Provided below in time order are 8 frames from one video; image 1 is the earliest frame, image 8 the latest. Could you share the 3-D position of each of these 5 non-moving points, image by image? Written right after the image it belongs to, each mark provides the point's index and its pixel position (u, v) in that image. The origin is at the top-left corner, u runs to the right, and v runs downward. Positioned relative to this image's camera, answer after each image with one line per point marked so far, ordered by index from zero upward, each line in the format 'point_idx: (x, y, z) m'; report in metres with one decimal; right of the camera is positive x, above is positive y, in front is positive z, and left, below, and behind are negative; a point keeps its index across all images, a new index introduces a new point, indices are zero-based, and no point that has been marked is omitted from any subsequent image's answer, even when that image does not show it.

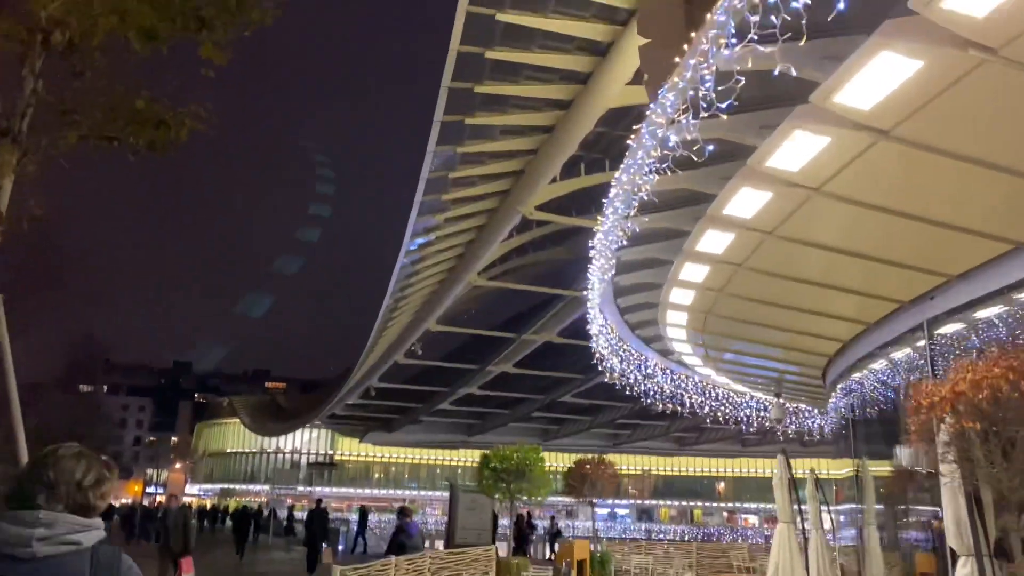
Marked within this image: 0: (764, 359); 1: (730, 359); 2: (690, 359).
0: (+3.7, -1.1, +11.8) m
1: (+3.2, -1.1, +12.0) m
2: (+2.7, -1.1, +12.2) m
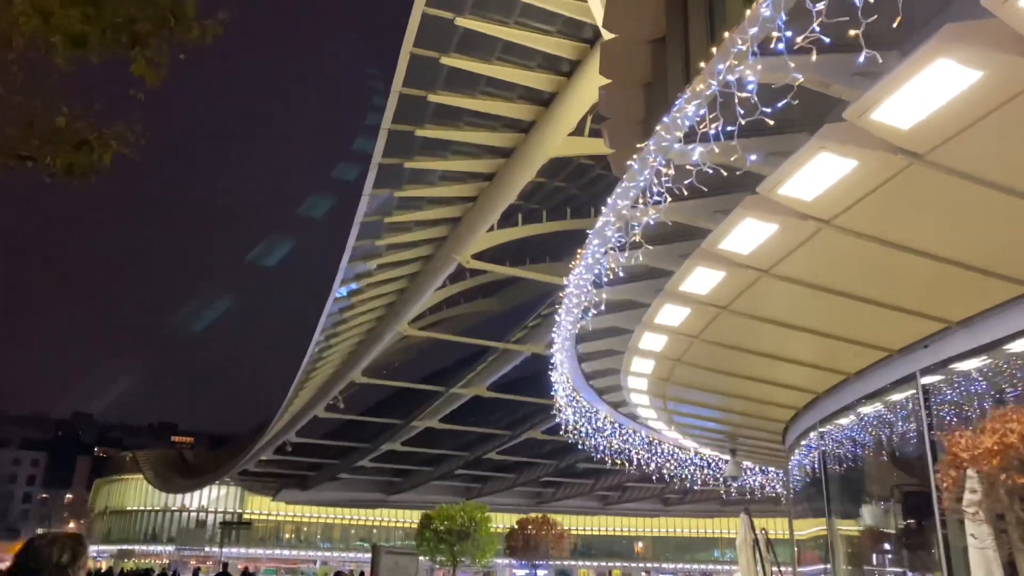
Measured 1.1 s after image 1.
0: (+3.0, -1.8, +11.4) m
1: (+2.5, -1.8, +11.5) m
2: (+2.0, -1.8, +11.7) m
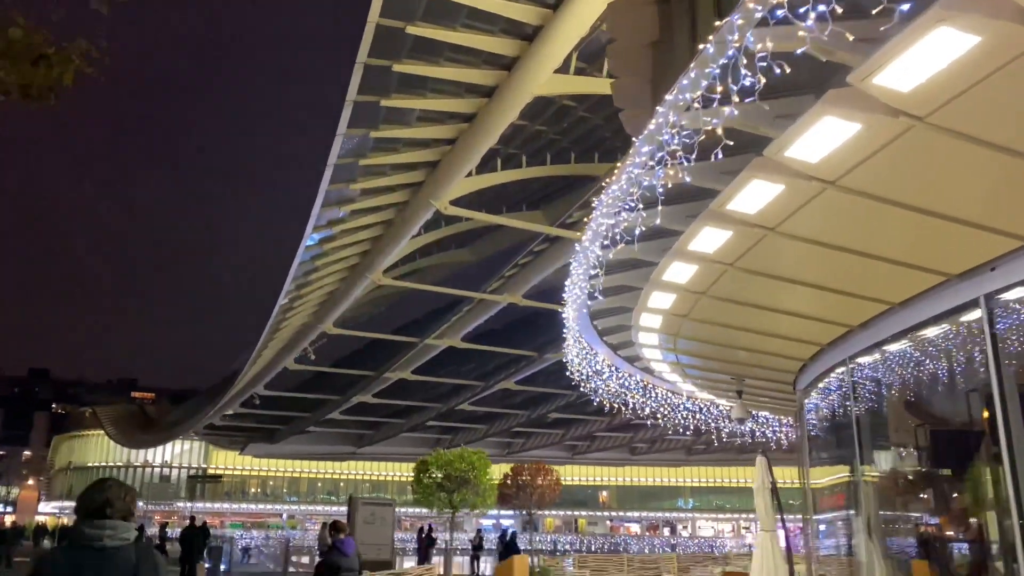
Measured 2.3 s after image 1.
0: (+2.9, -0.9, +11.0) m
1: (+2.4, -0.9, +11.0) m
2: (+1.9, -0.9, +11.3) m
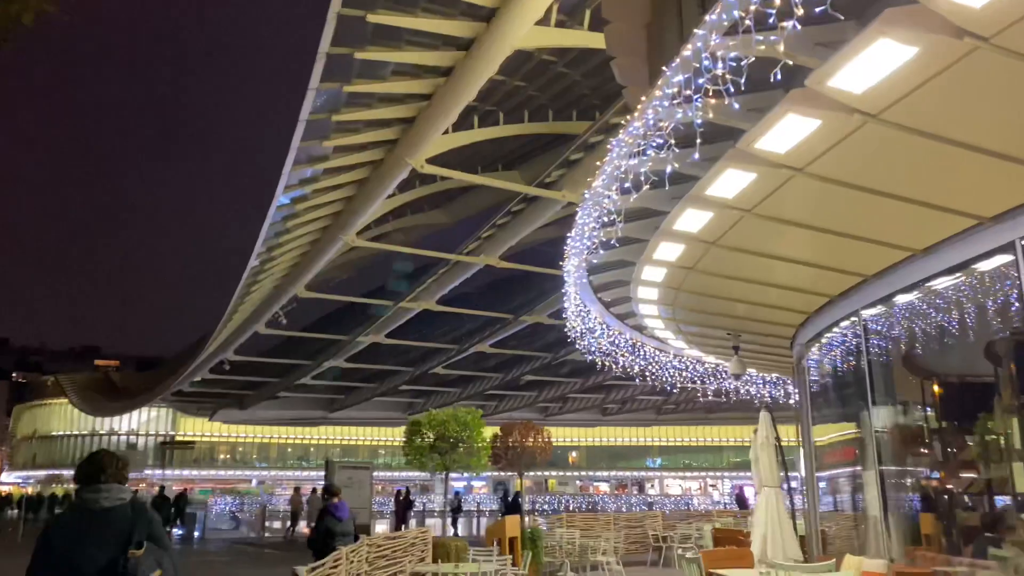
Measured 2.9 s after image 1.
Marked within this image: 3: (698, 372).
0: (+2.8, -0.4, +10.7) m
1: (+2.3, -0.3, +10.8) m
2: (+1.8, -0.3, +11.0) m
3: (+3.4, -1.5, +15.2) m
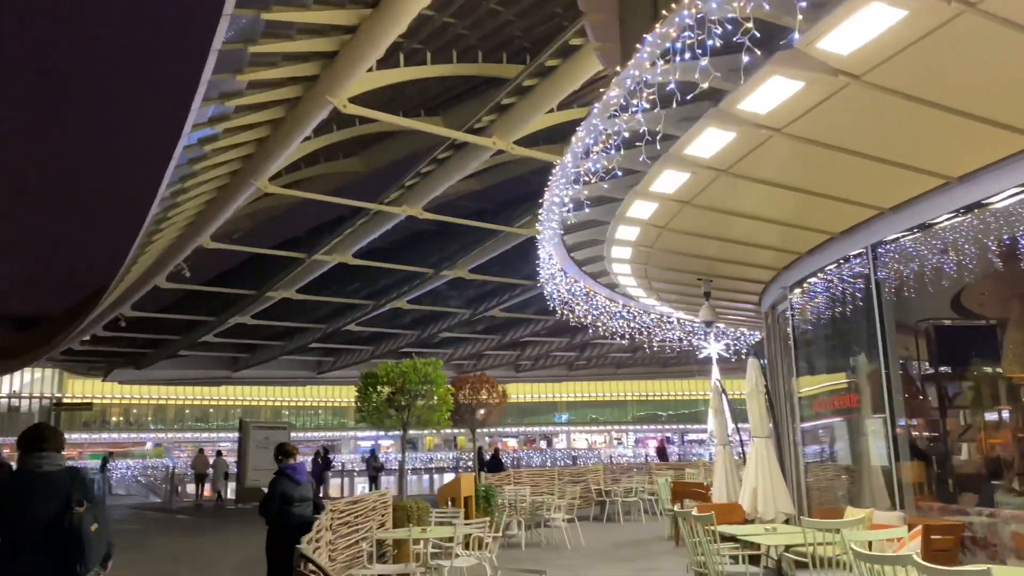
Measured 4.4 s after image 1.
0: (+2.3, +0.4, +10.1) m
1: (+1.8, +0.4, +10.2) m
2: (+1.3, +0.4, +10.3) m
3: (+2.4, -0.6, +14.8) m
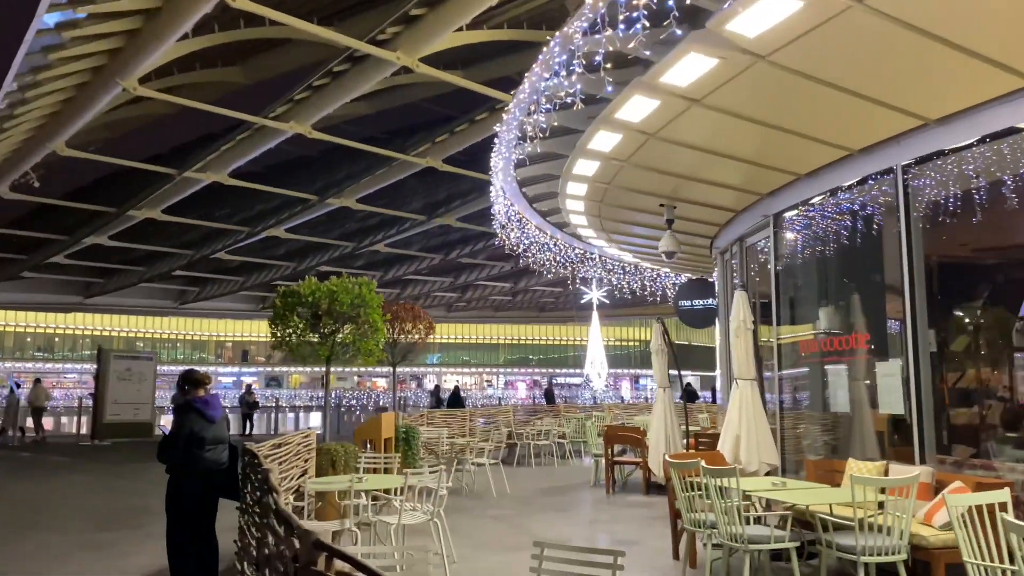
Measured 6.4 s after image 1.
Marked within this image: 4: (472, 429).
0: (+1.7, +1.2, +9.1) m
1: (+1.2, +1.2, +9.0) m
2: (+0.6, +1.2, +9.1) m
3: (+1.0, +0.5, +13.7) m
4: (-0.6, -2.2, +12.8) m
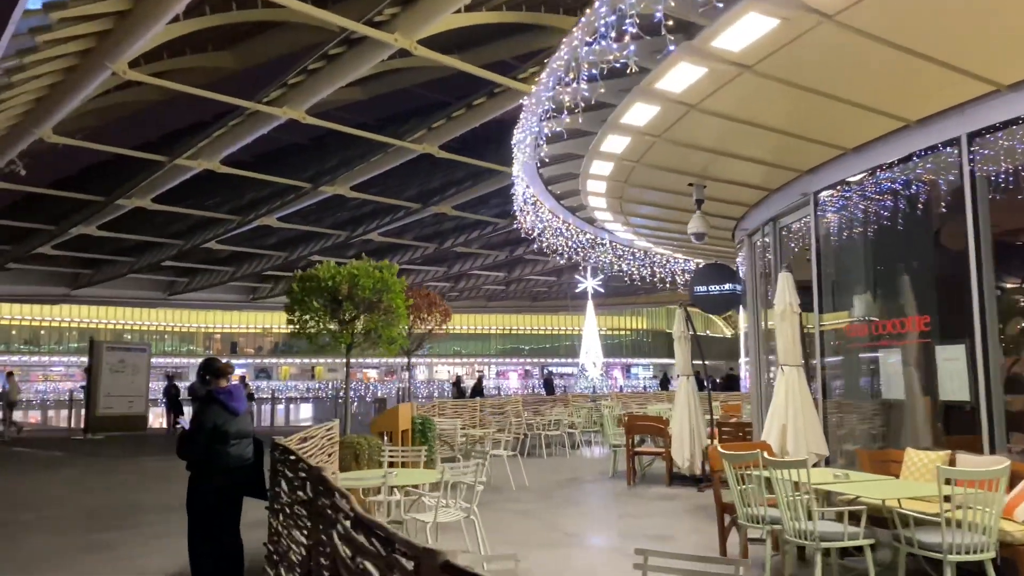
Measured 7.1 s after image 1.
0: (+1.9, +1.3, +8.7) m
1: (+1.4, +1.4, +8.6) m
2: (+0.9, +1.4, +8.7) m
3: (+1.1, +0.7, +13.3) m
4: (-0.4, -2.0, +12.4) m
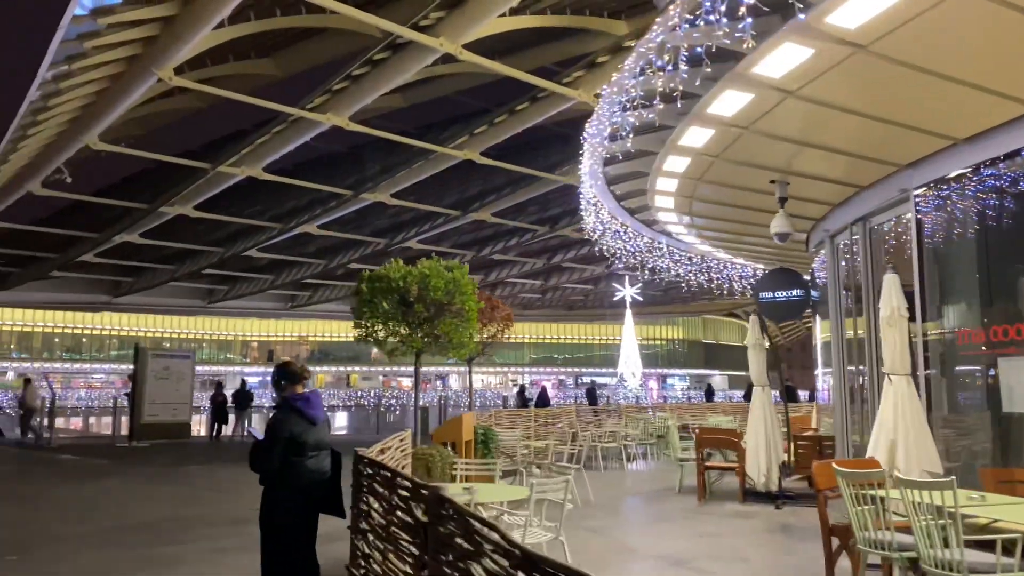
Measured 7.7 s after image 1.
0: (+2.6, +1.3, +8.2) m
1: (+2.1, +1.3, +8.1) m
2: (+1.6, +1.4, +8.2) m
3: (+2.0, +0.7, +12.8) m
4: (+0.4, -2.1, +12.0) m
